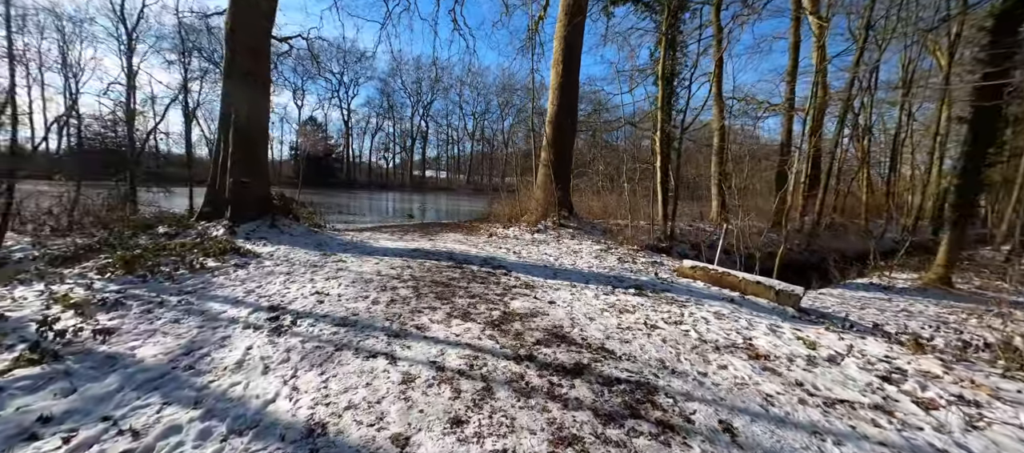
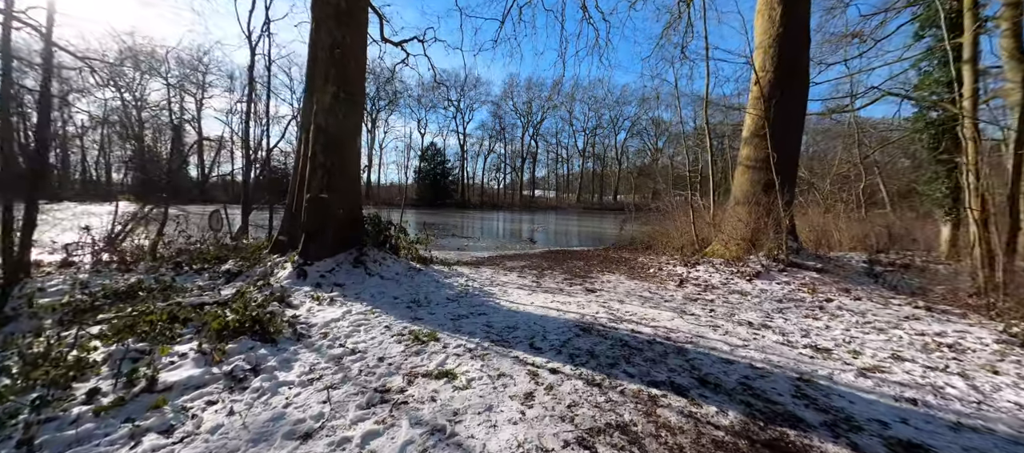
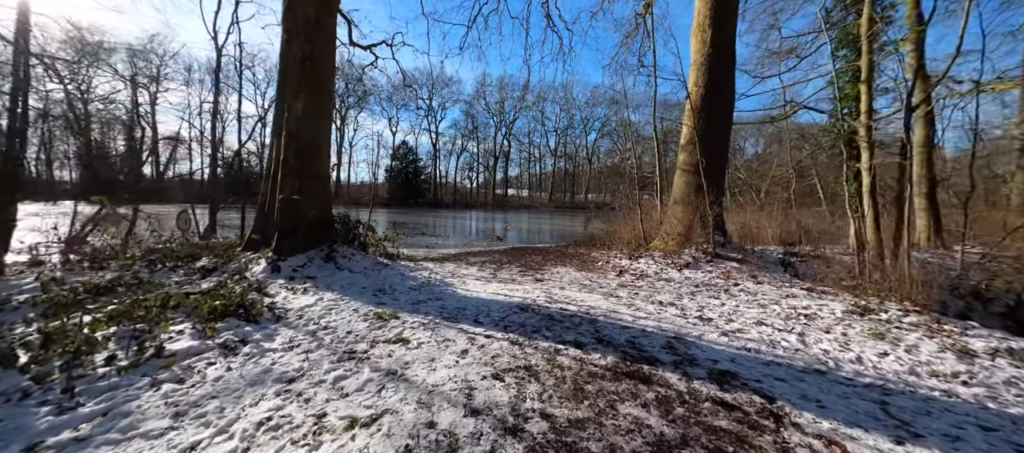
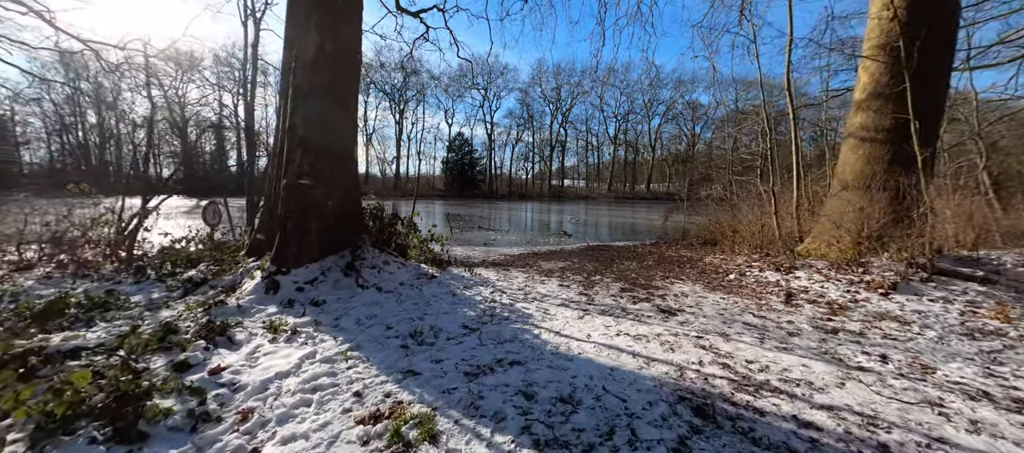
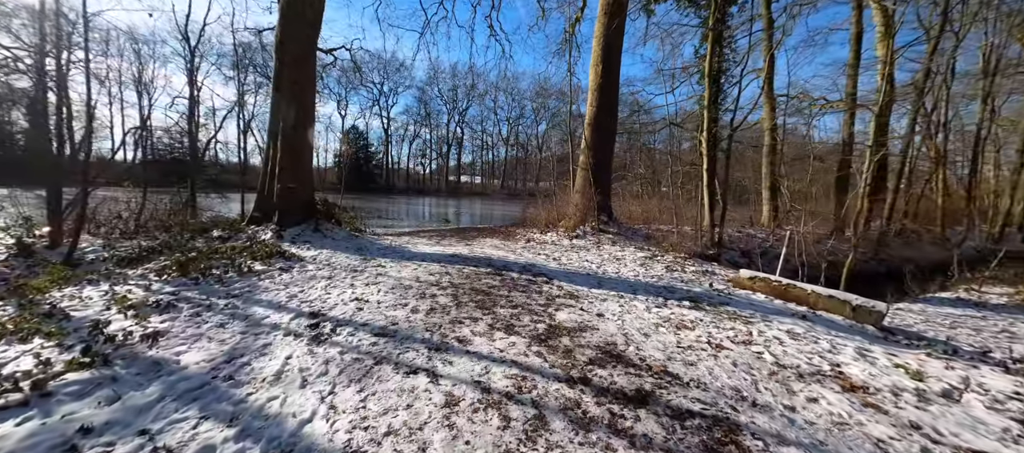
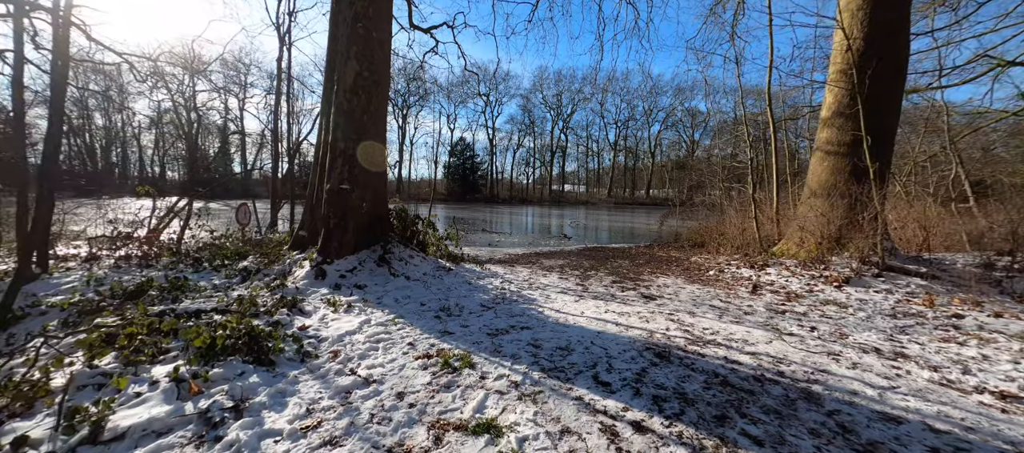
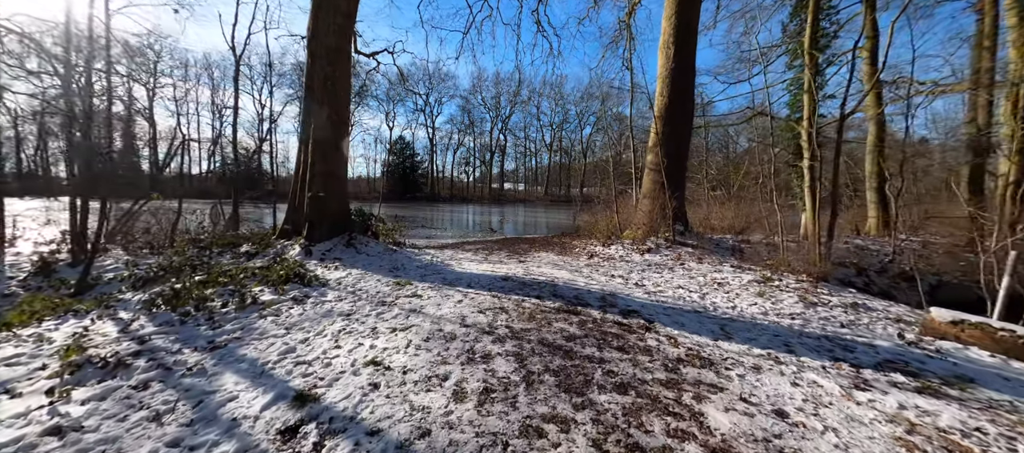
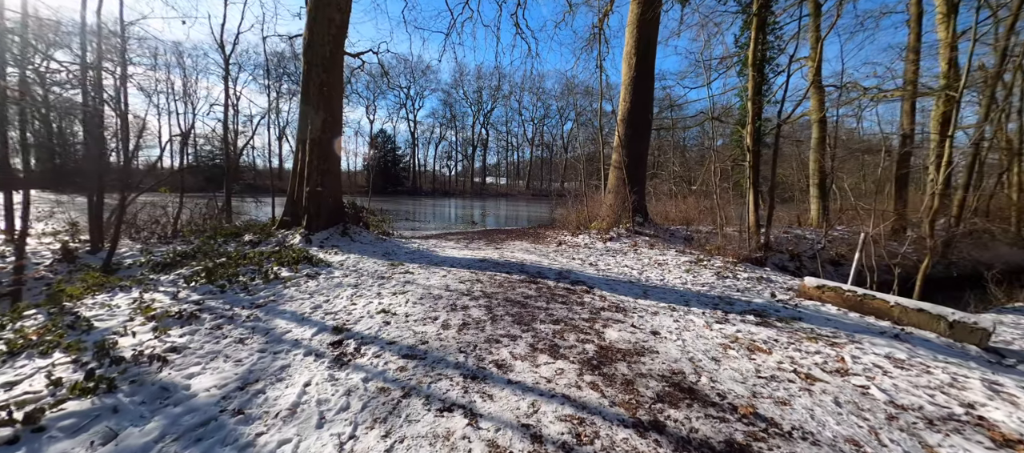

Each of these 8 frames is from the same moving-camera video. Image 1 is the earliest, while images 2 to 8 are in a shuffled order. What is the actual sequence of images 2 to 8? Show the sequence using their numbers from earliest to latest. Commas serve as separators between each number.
5, 8, 7, 3, 2, 6, 4
